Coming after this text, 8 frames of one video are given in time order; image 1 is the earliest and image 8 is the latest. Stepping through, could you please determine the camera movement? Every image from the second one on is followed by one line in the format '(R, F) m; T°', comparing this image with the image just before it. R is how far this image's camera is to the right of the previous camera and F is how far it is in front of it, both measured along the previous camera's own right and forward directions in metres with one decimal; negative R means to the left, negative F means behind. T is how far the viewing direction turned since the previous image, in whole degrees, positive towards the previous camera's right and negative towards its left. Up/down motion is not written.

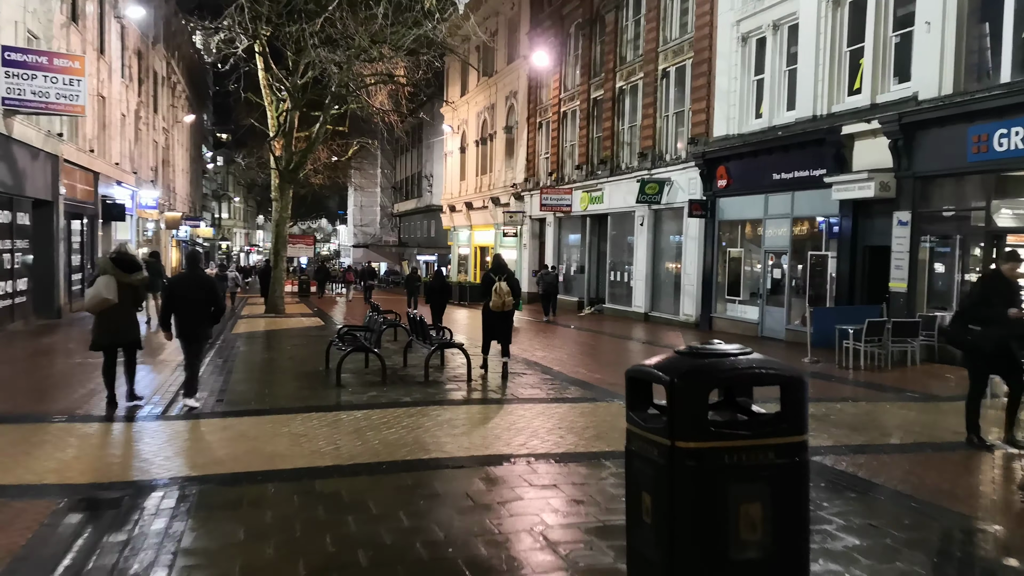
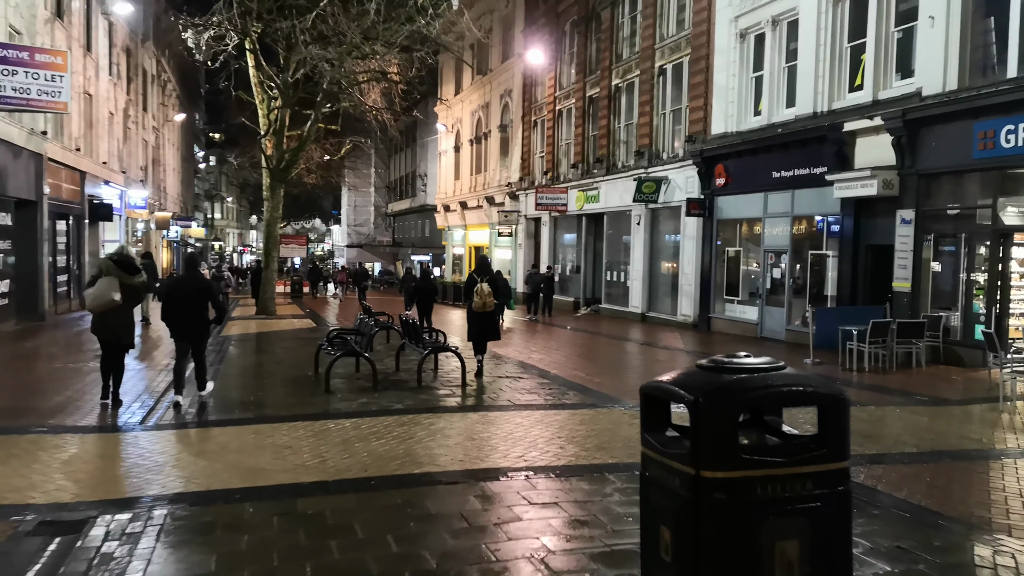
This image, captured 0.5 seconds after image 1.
(0.0, +0.3) m; 0°
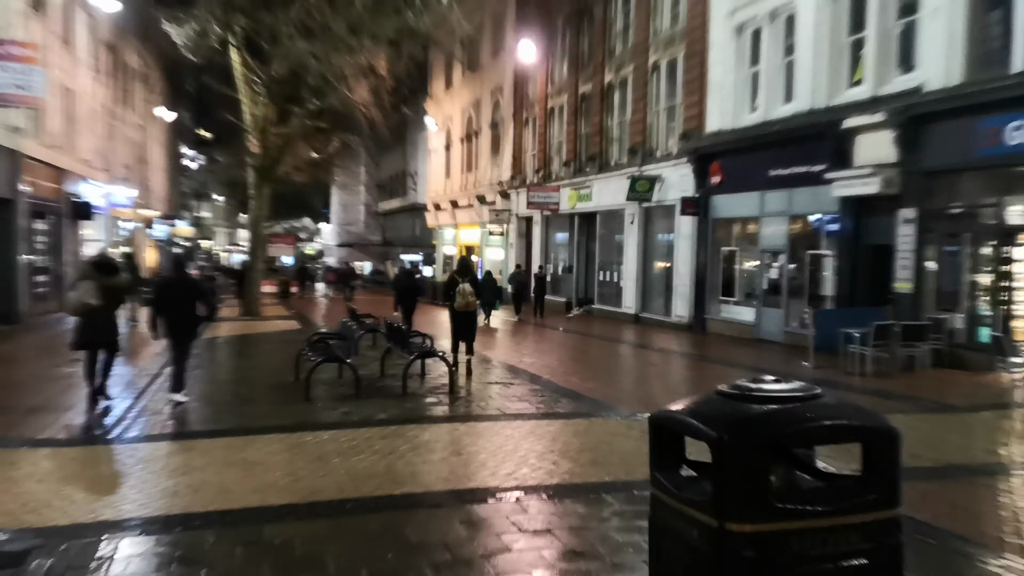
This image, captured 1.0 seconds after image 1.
(0.0, +0.4) m; +1°
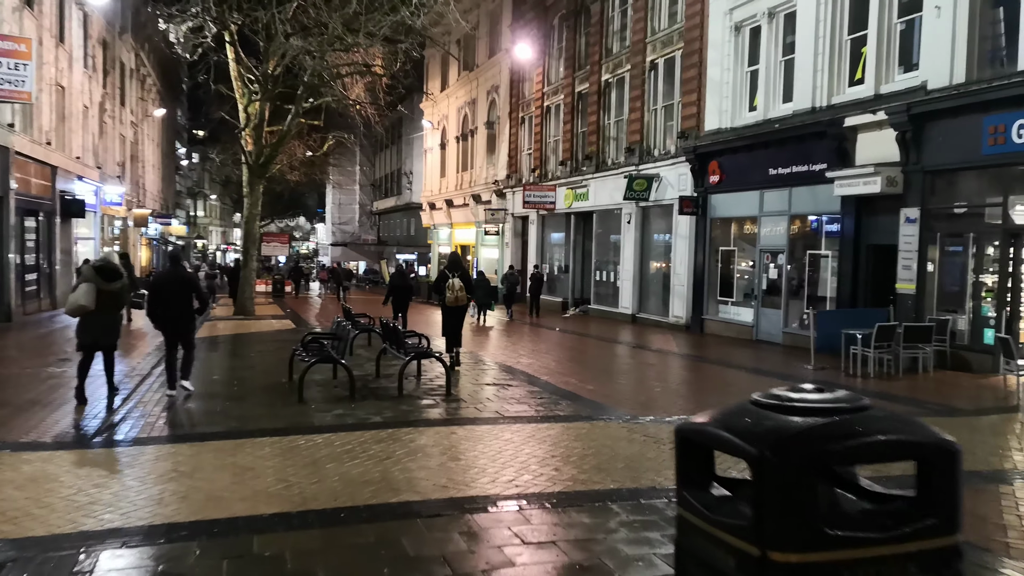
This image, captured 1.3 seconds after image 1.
(0.0, +0.2) m; 0°
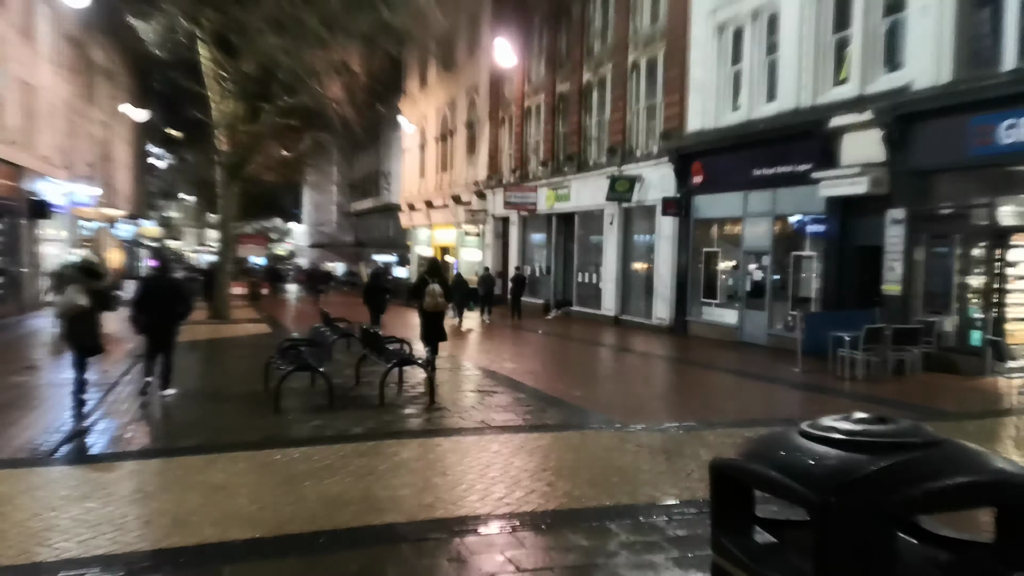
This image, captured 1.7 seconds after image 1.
(-0.1, +0.3) m; +2°
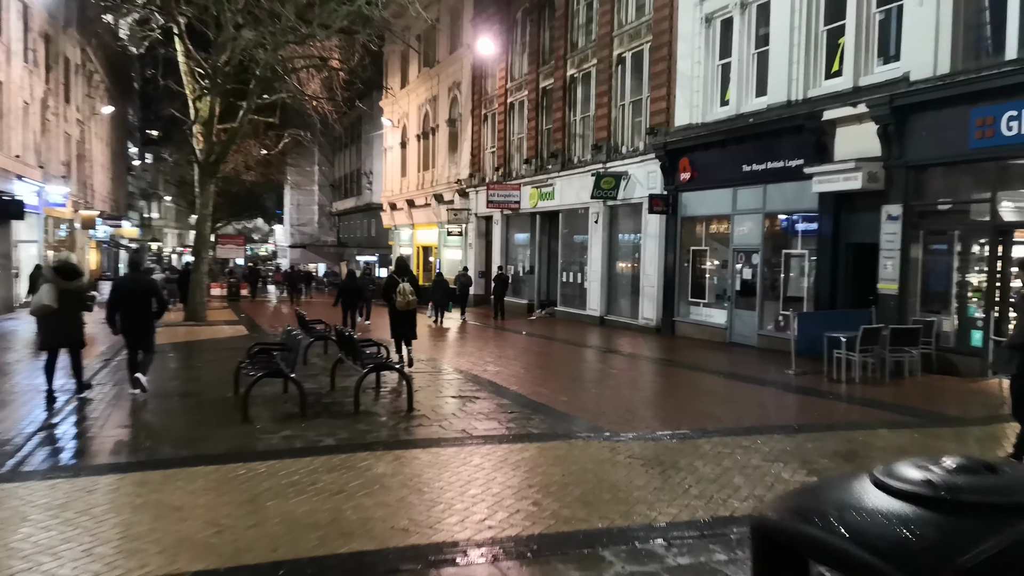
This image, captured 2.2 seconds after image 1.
(0.0, +0.5) m; +1°
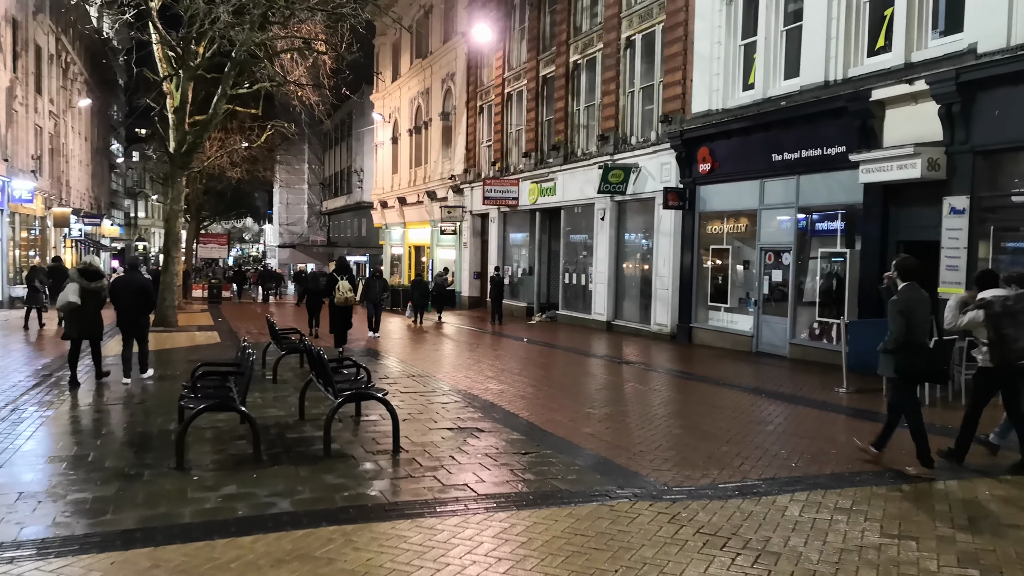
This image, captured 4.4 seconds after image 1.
(-0.2, +1.7) m; +1°
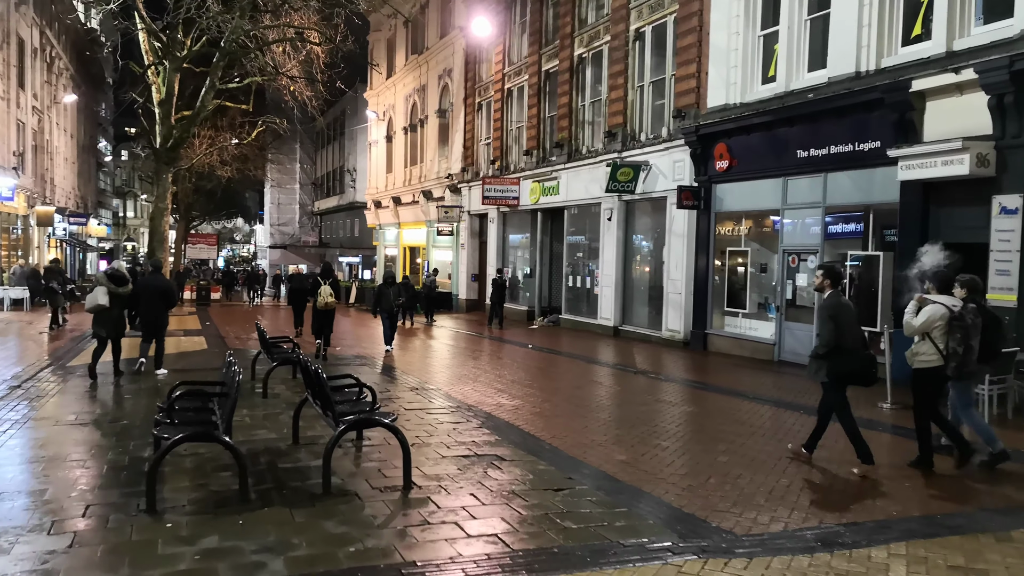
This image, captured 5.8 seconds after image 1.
(-0.3, +0.9) m; +1°
